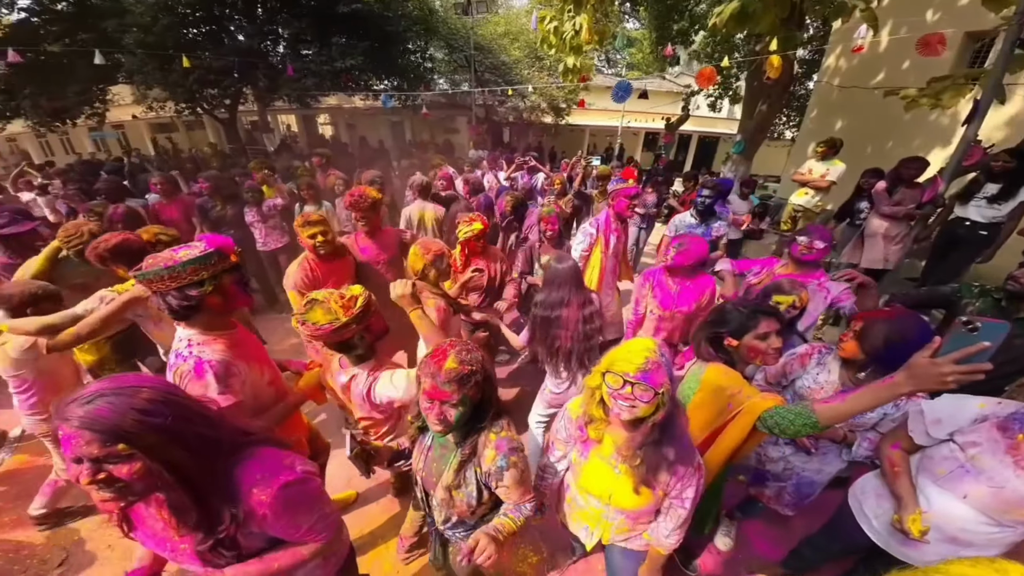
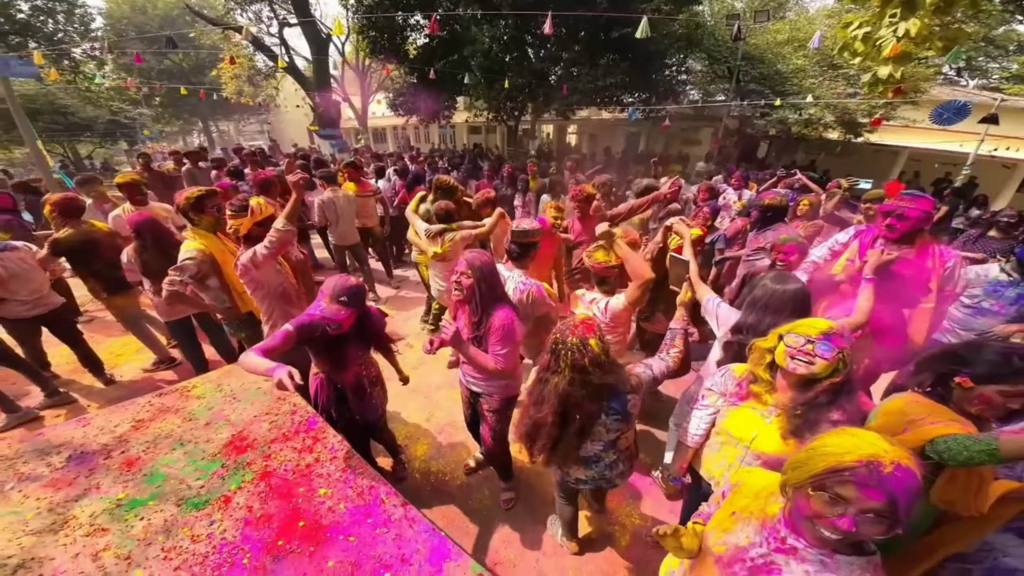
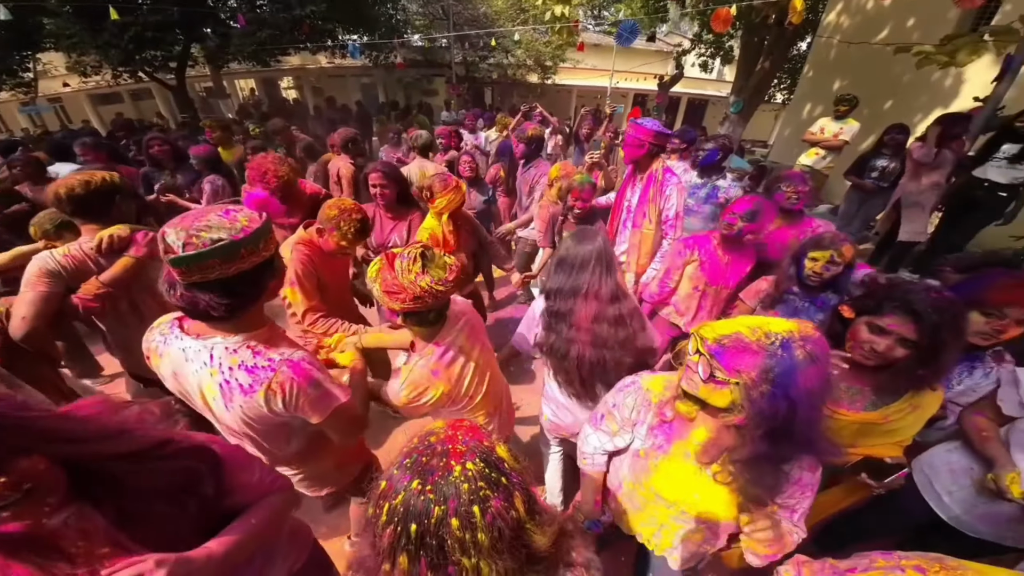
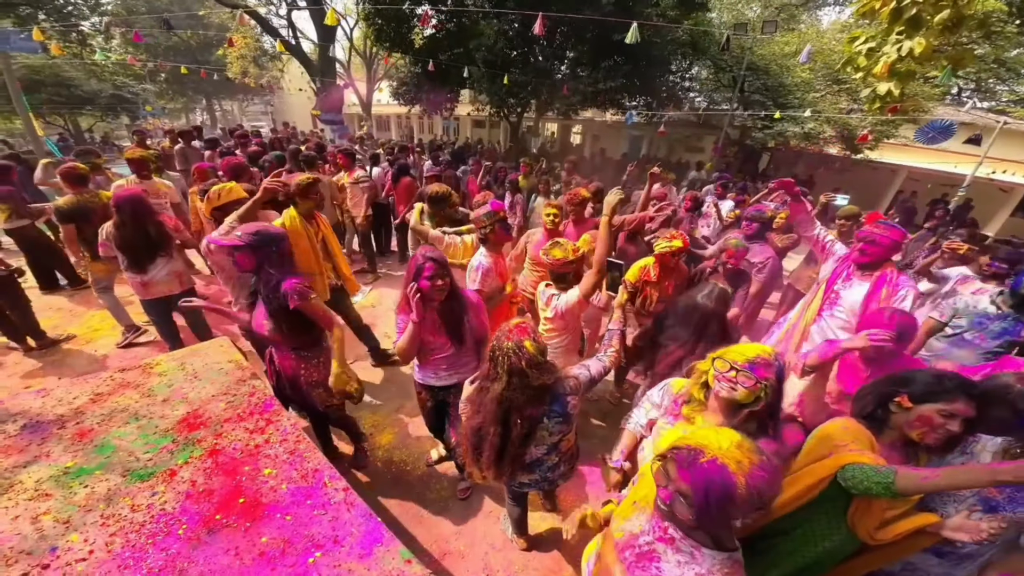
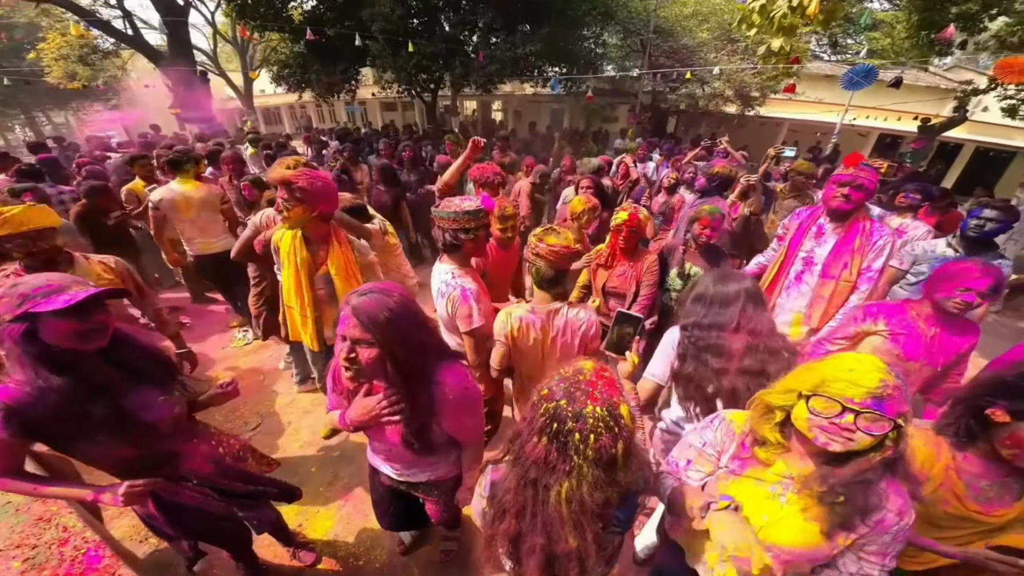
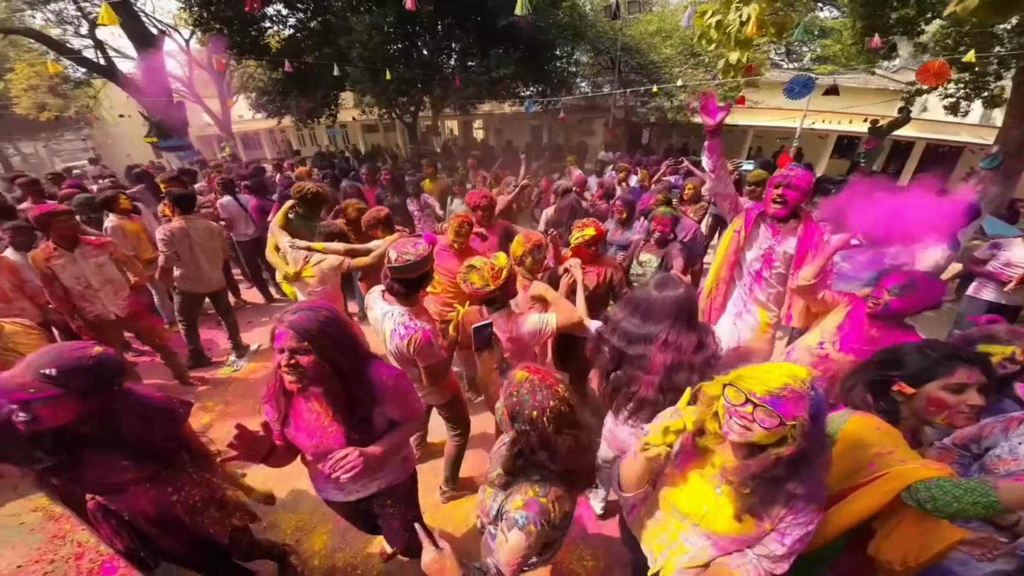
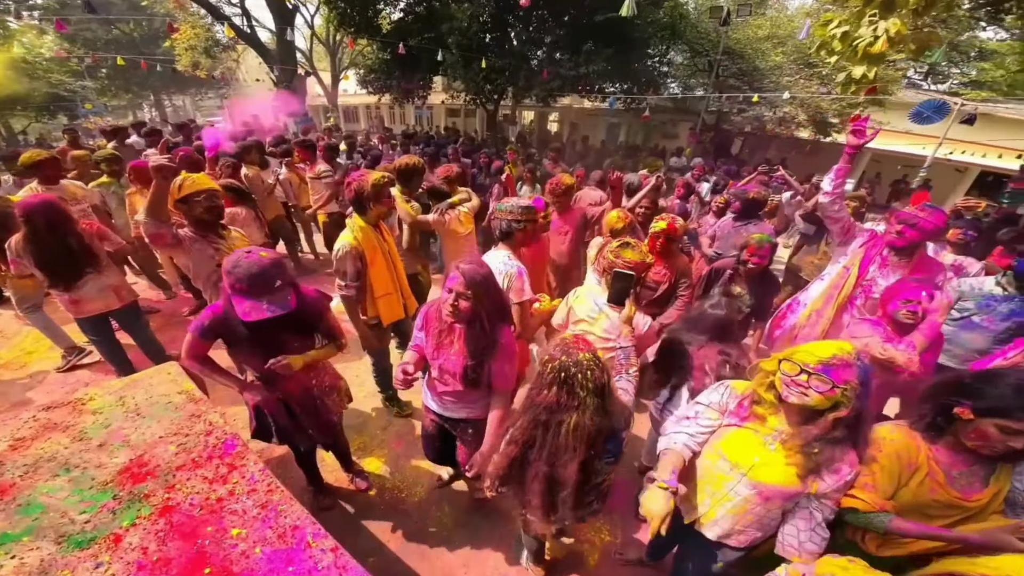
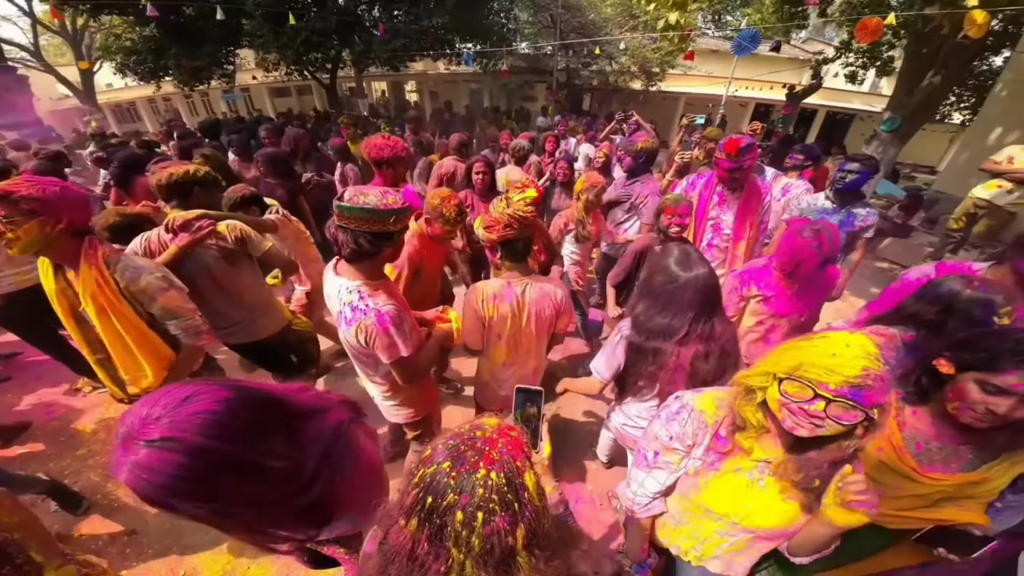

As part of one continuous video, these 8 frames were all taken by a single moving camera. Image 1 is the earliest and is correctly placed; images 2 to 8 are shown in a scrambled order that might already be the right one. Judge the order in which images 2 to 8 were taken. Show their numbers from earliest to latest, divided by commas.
6, 2, 4, 7, 5, 8, 3
